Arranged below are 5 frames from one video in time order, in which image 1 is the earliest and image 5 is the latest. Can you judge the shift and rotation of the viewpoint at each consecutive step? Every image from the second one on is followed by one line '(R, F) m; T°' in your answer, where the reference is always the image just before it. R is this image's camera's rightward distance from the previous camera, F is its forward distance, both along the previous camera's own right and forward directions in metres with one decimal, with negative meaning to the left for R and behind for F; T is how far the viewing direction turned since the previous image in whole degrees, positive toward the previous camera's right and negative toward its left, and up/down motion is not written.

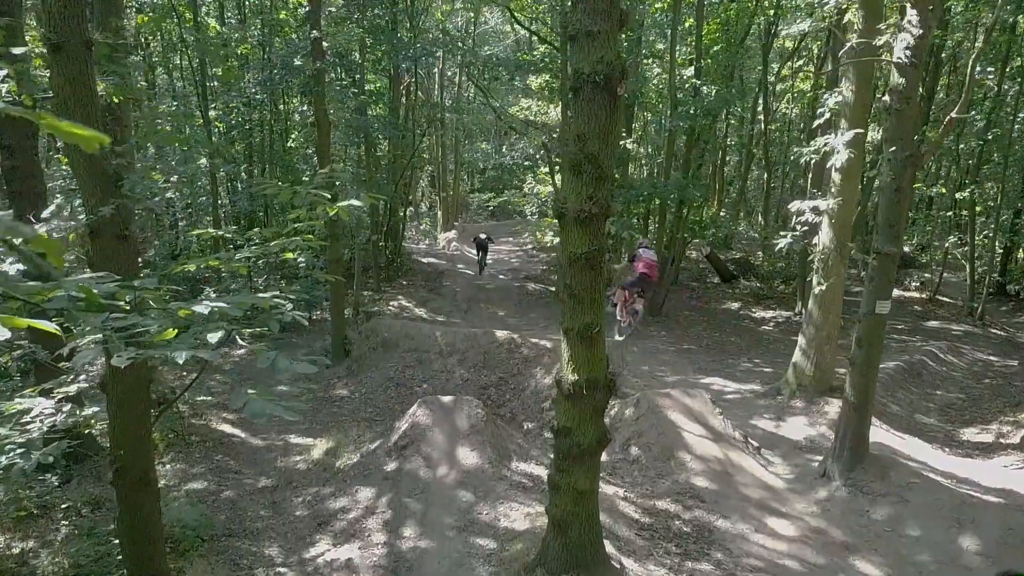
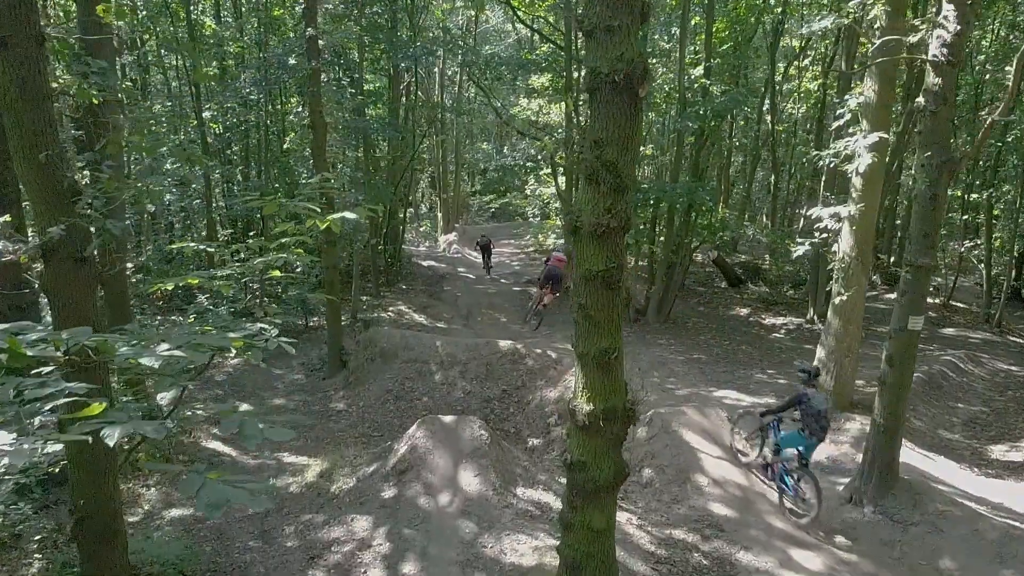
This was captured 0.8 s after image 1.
(-0.1, +0.5) m; 0°
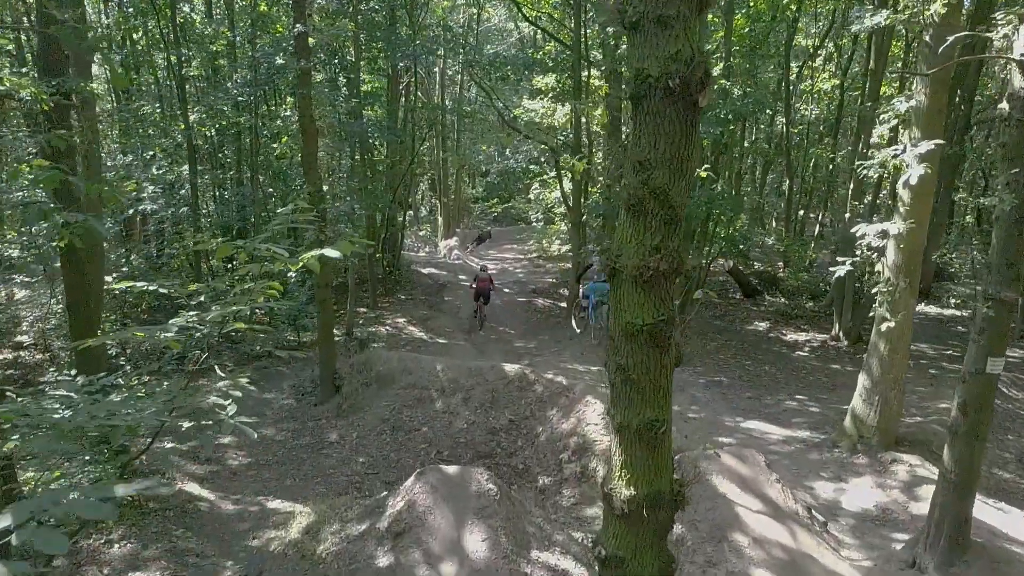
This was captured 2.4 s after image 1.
(-0.1, +0.9) m; 0°
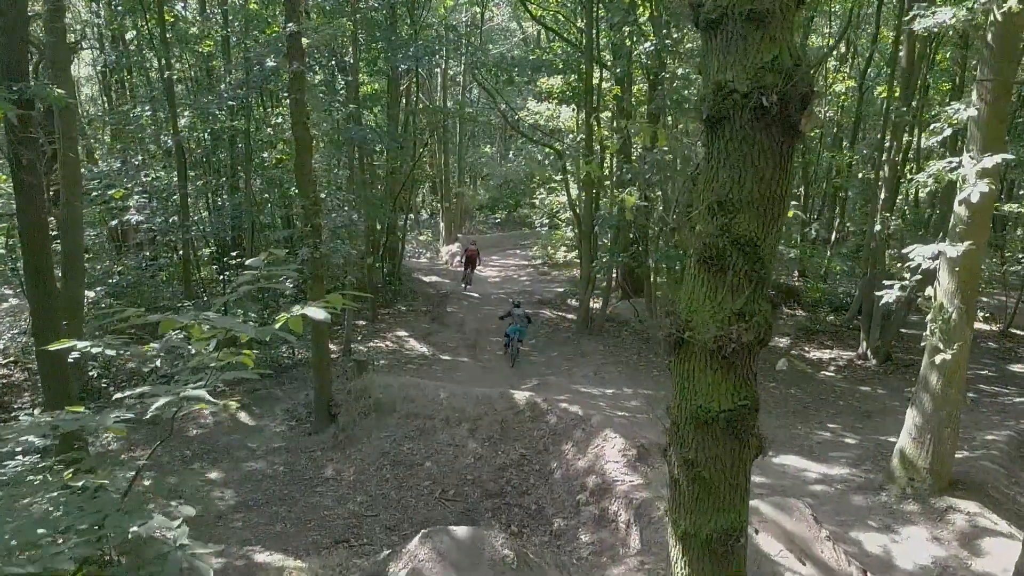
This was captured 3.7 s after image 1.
(-0.2, +0.8) m; 0°
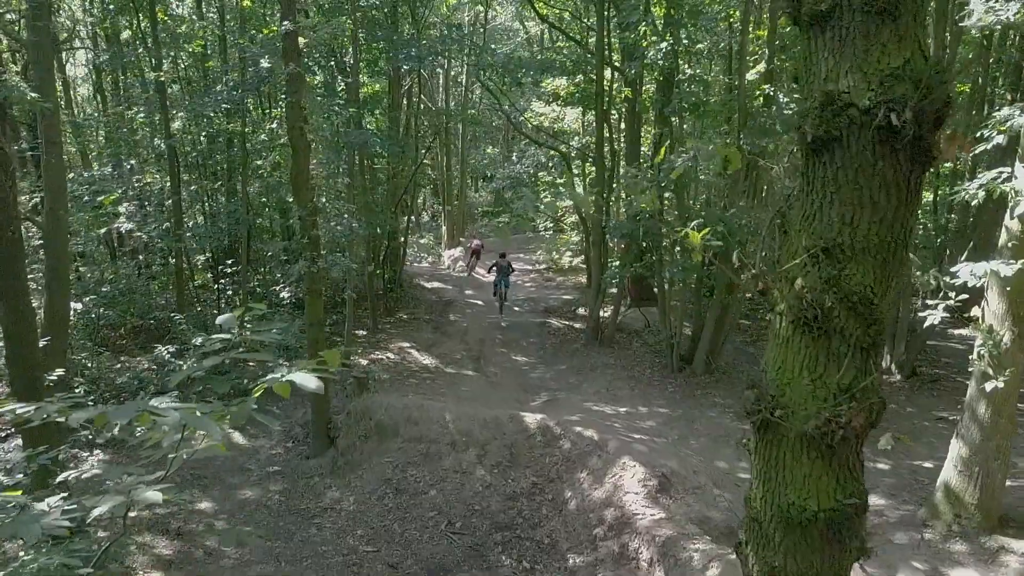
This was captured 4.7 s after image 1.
(-0.1, +0.6) m; 0°
